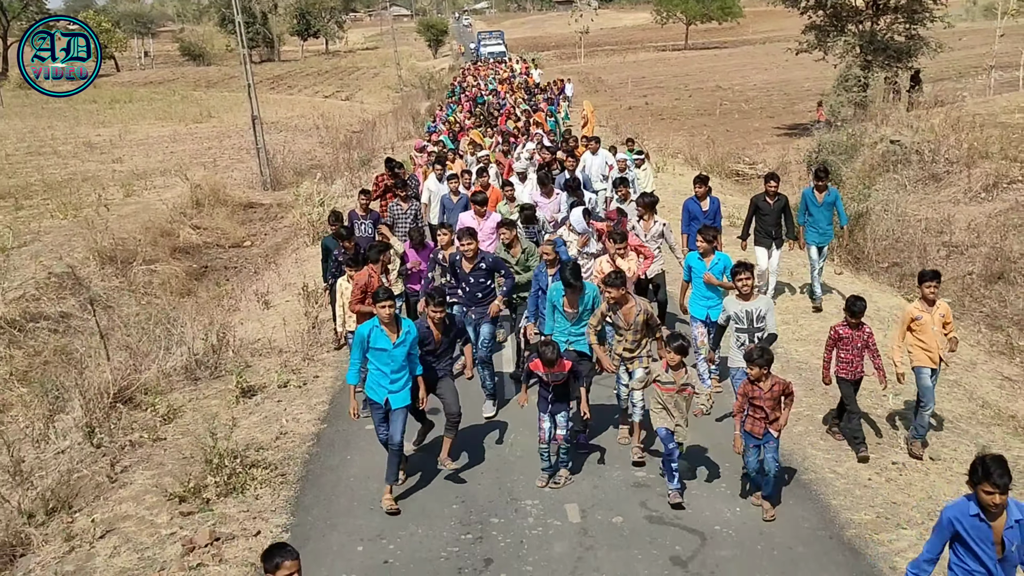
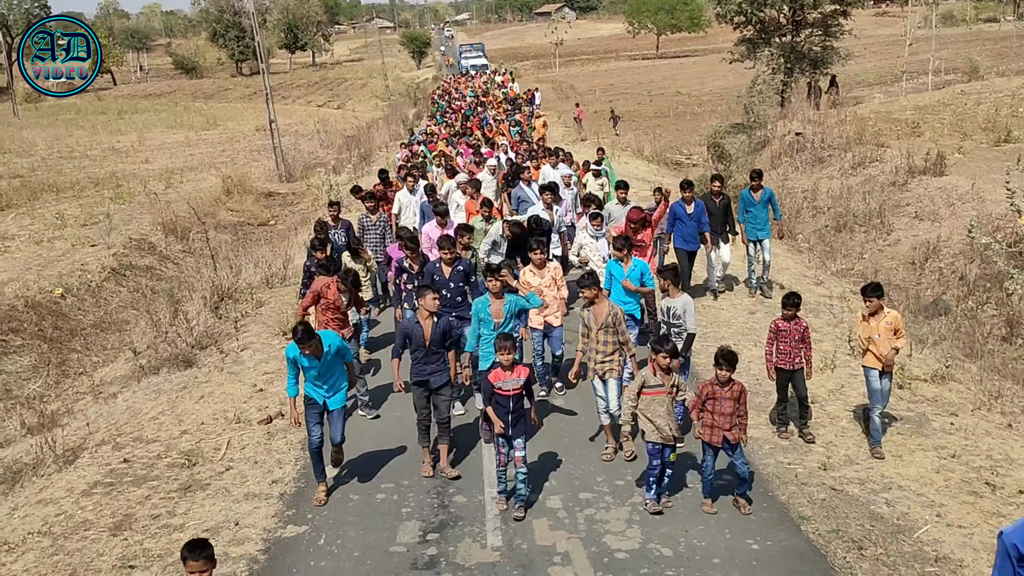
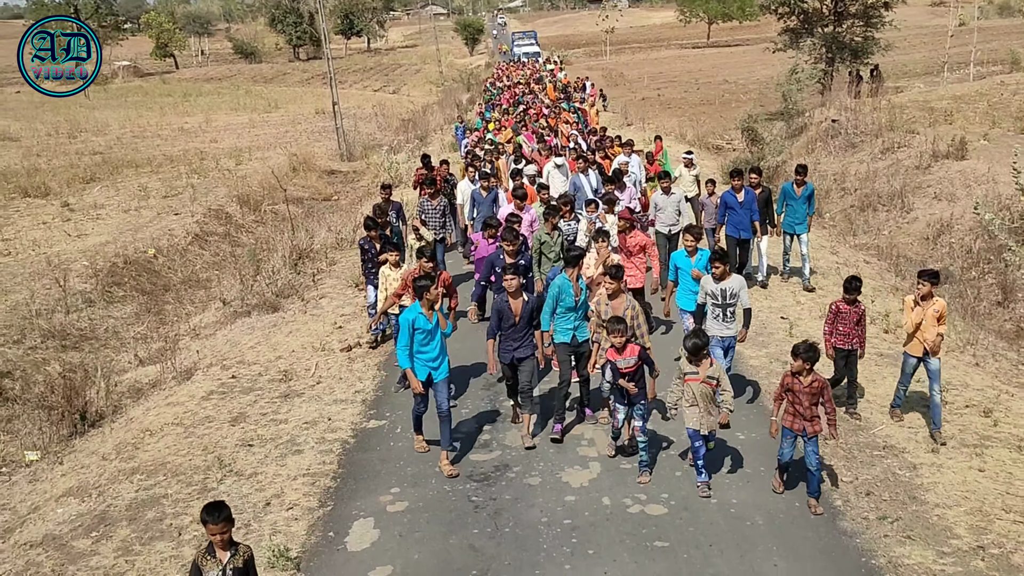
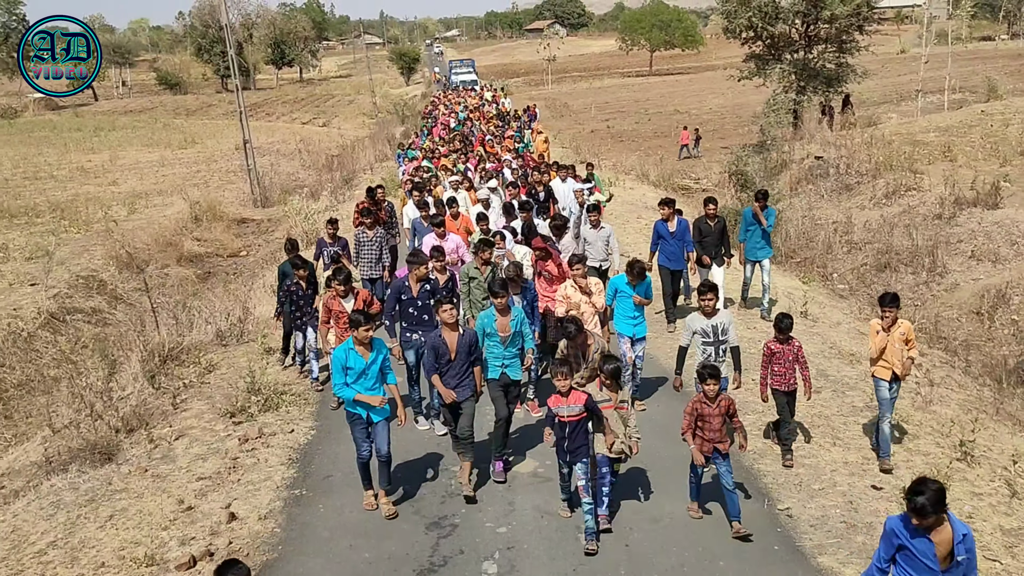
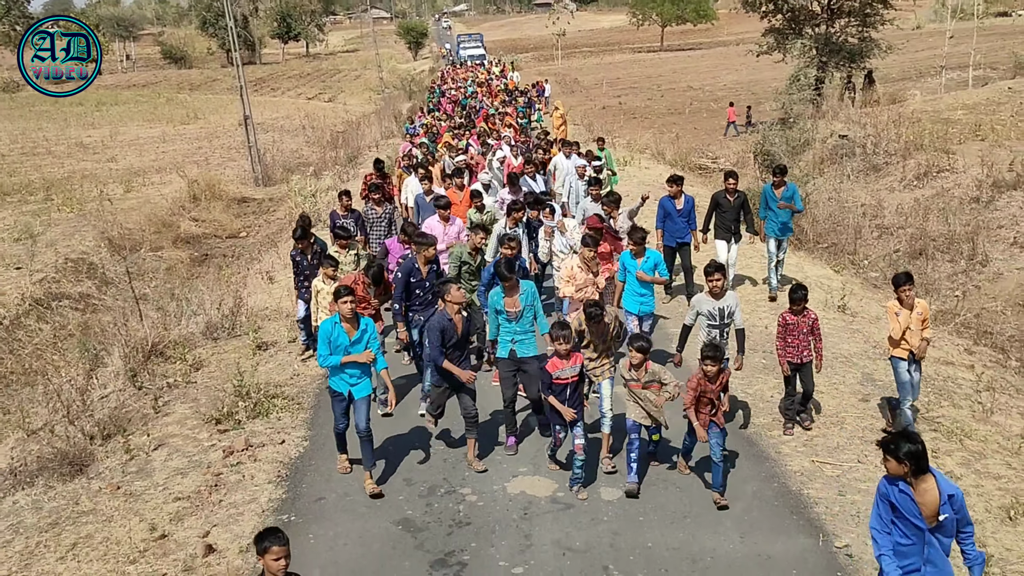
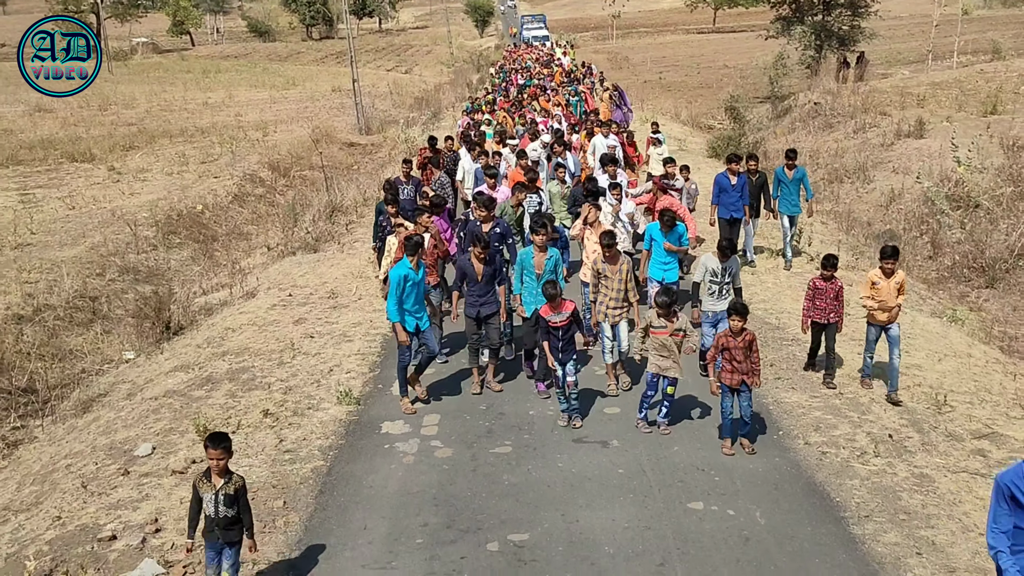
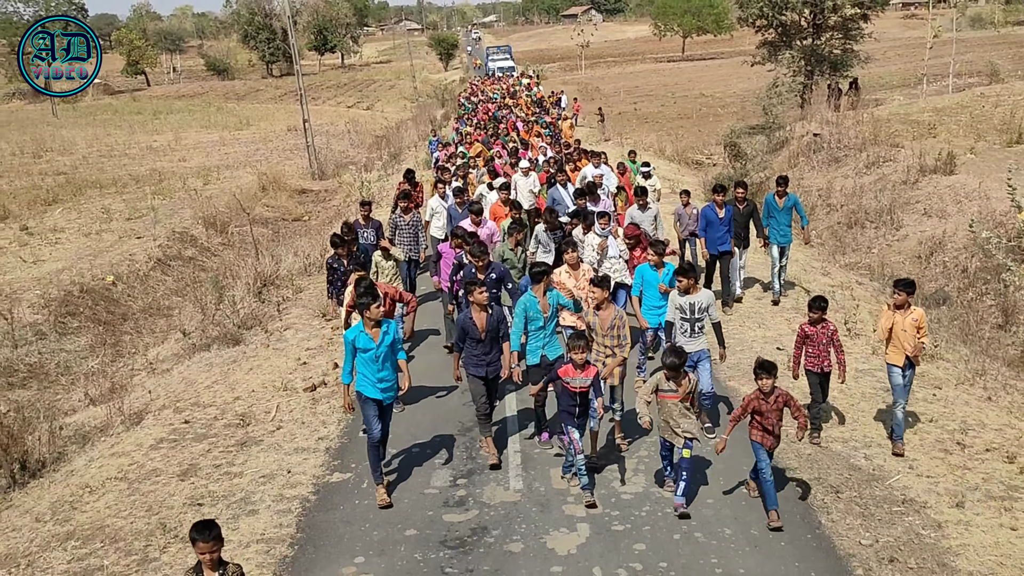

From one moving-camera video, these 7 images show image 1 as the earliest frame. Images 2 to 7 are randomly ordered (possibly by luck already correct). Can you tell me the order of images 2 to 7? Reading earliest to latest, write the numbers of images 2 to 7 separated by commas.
5, 4, 2, 7, 3, 6
